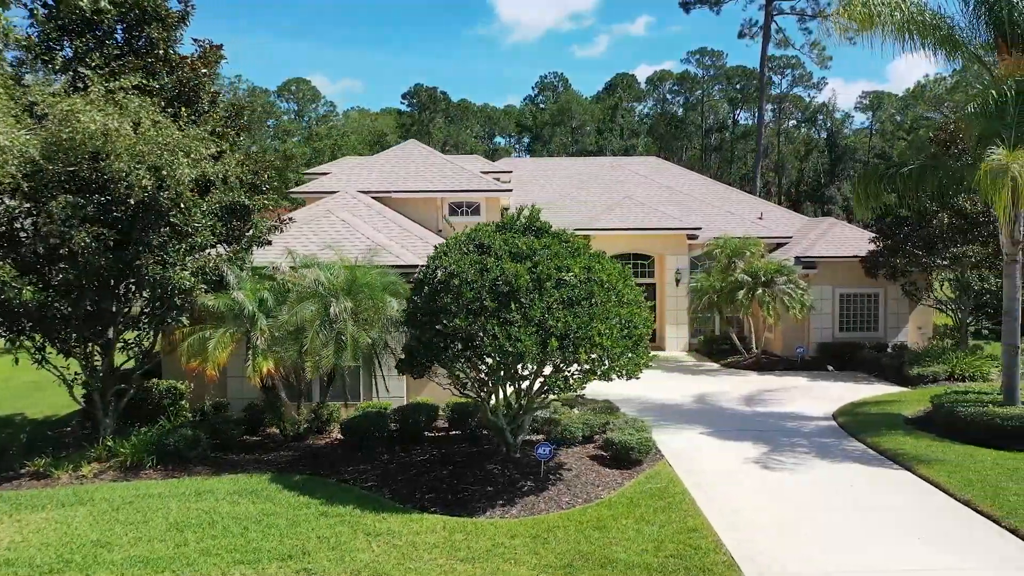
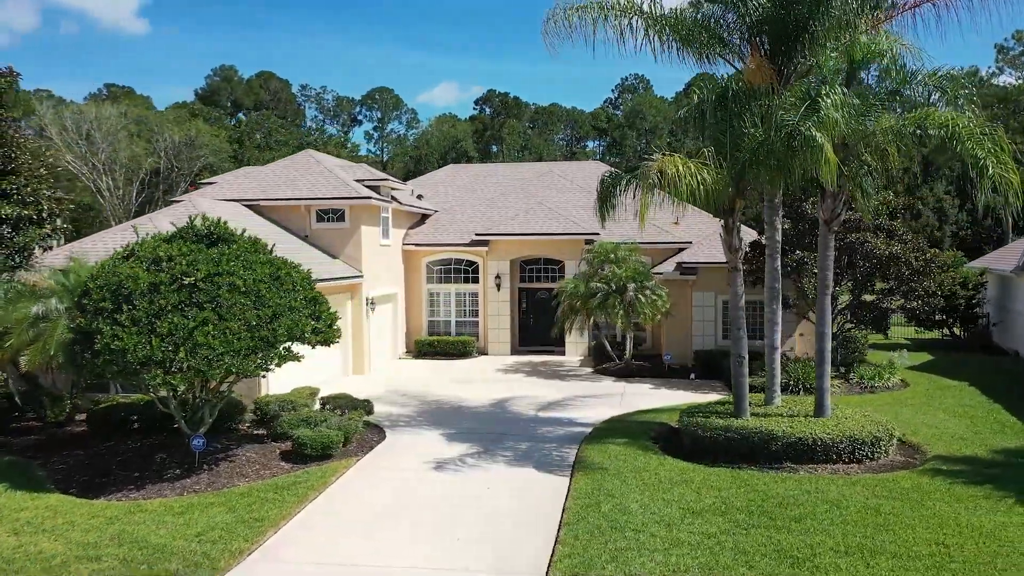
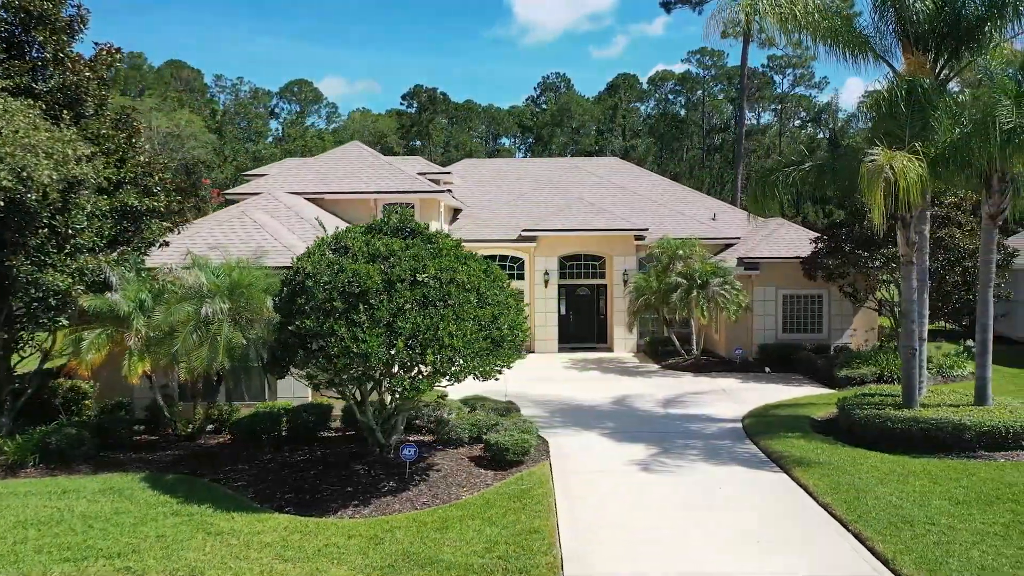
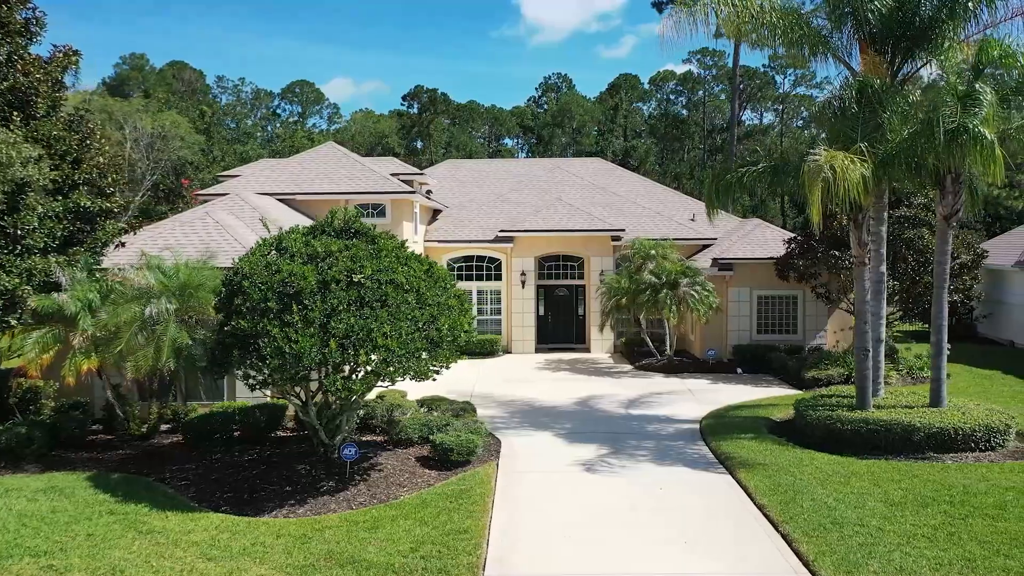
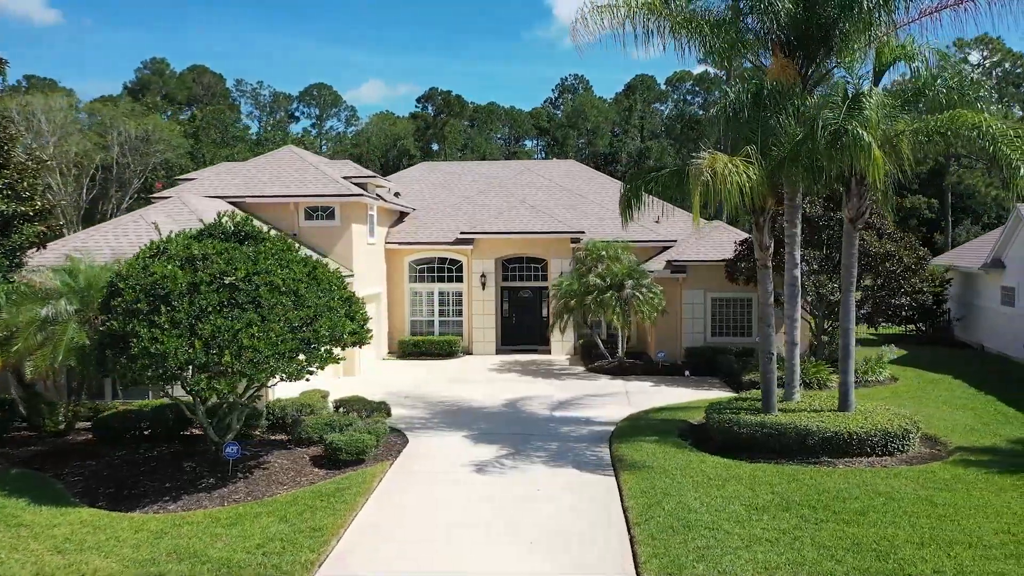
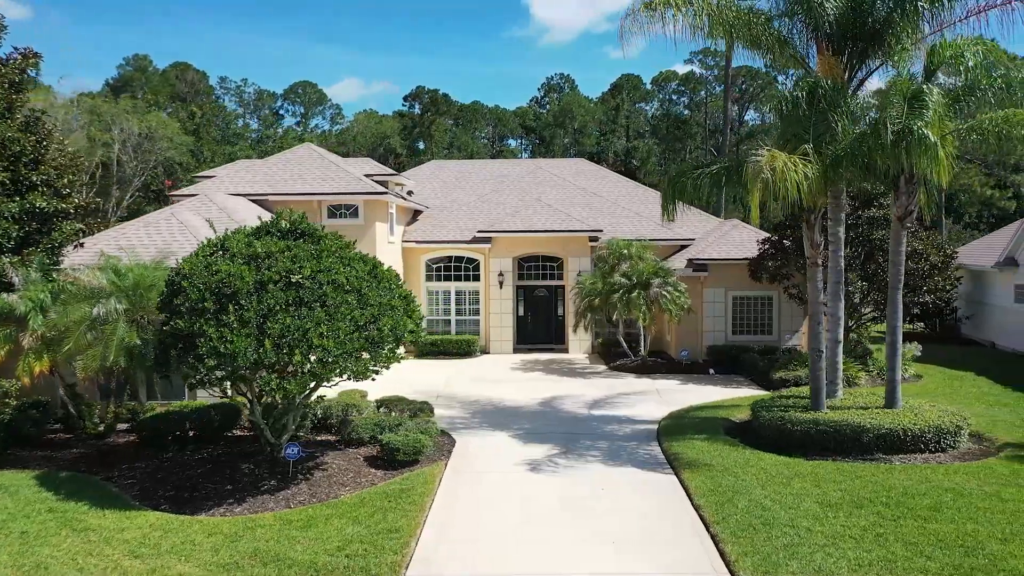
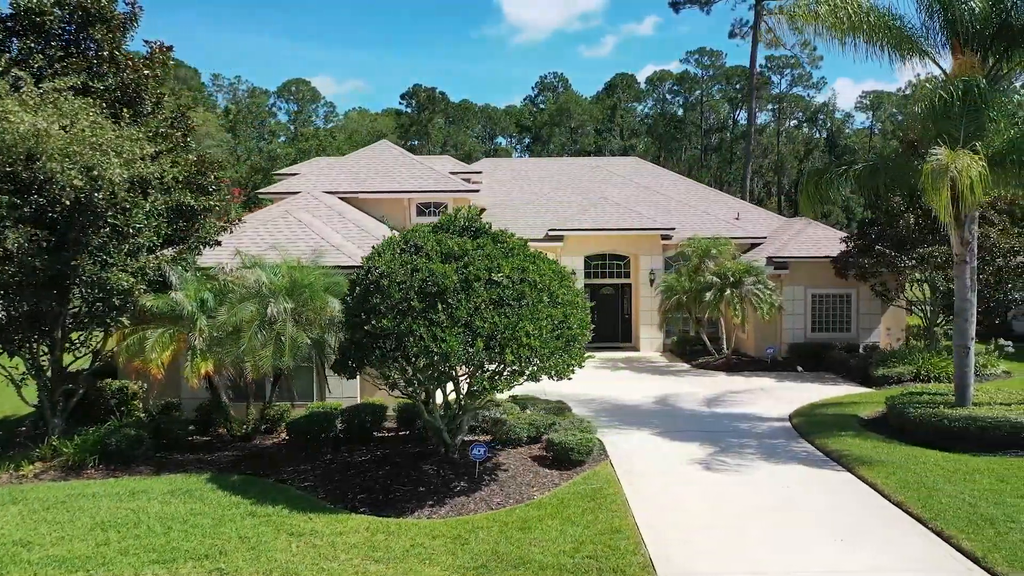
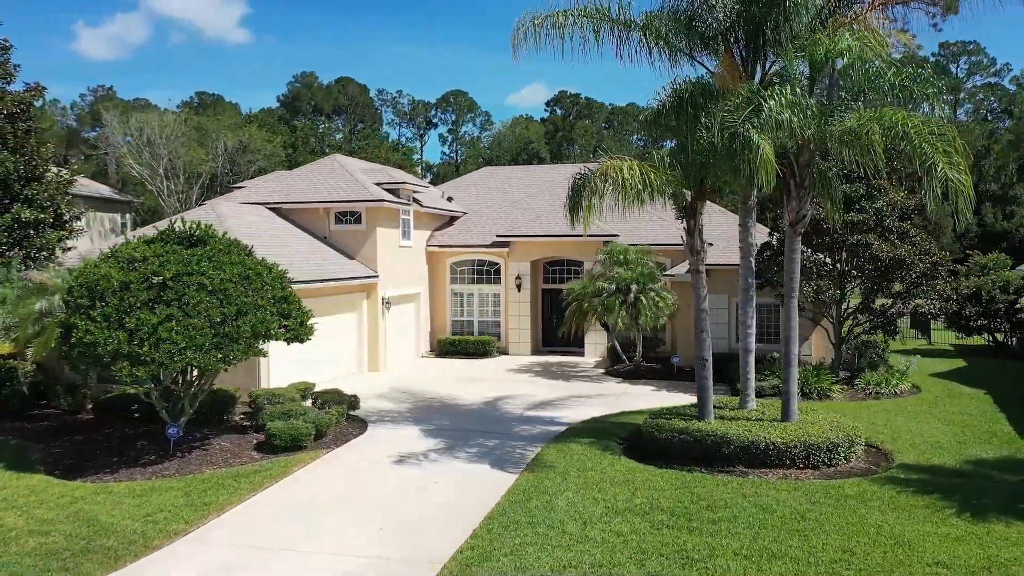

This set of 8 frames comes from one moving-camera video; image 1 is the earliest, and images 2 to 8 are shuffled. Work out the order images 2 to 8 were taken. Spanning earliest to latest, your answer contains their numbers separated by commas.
7, 3, 4, 6, 5, 2, 8
